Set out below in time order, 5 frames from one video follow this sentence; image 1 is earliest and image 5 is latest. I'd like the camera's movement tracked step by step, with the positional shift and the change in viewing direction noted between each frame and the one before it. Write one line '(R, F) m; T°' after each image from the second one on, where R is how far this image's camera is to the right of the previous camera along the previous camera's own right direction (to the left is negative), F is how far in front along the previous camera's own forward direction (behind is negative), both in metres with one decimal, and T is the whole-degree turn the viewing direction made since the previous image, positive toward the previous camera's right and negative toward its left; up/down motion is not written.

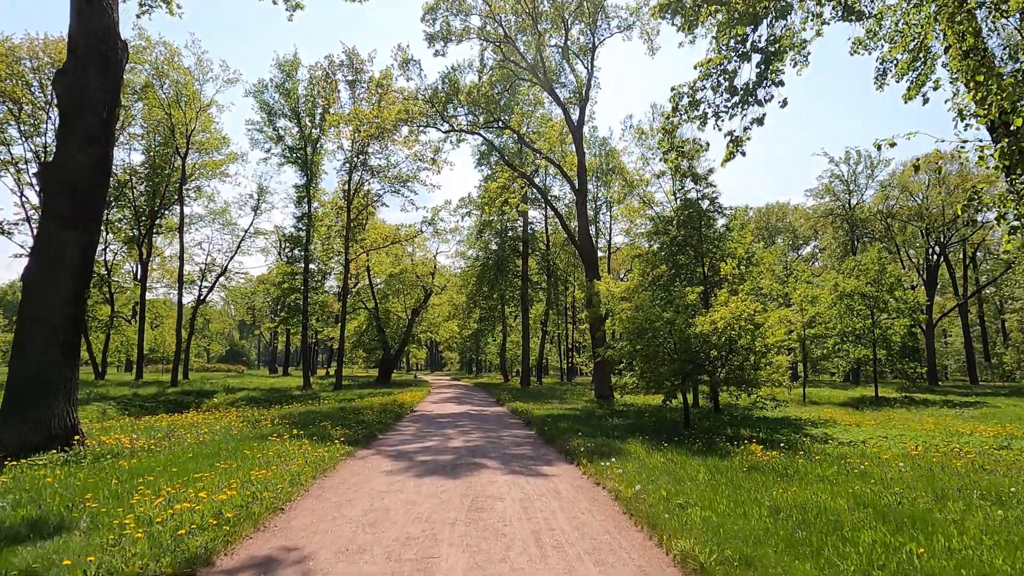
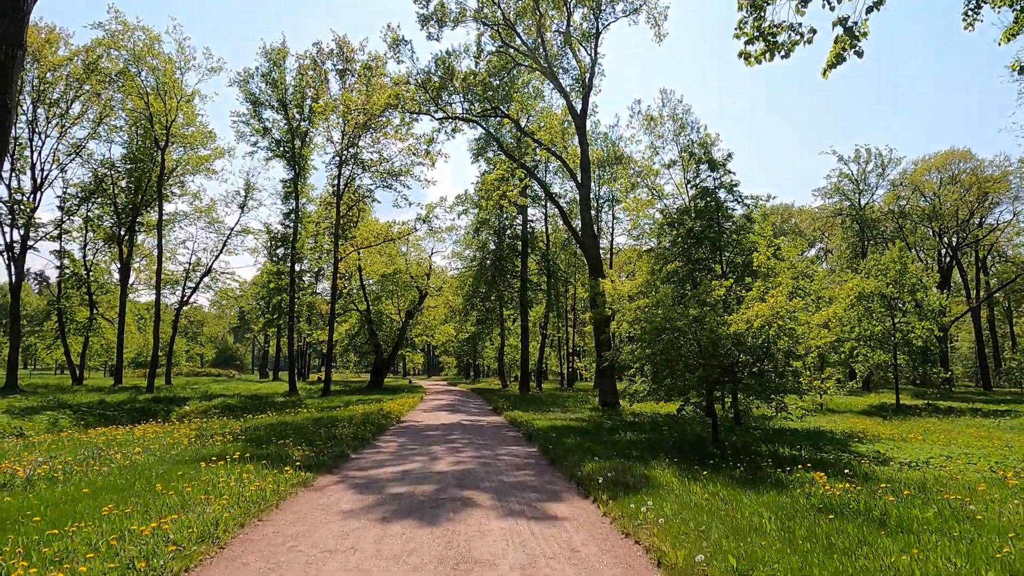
(0.0, +1.6) m; 0°
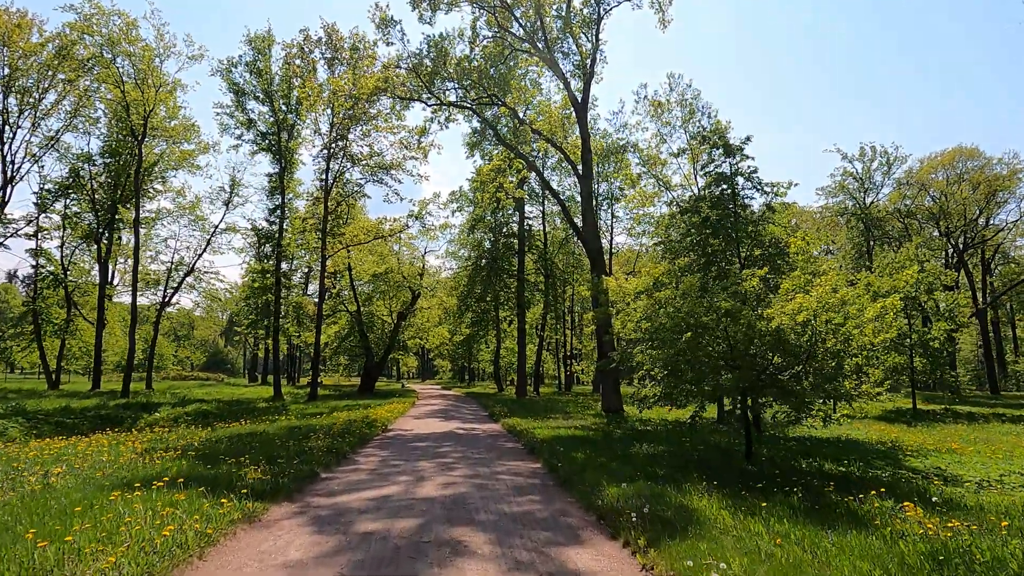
(-0.1, +1.4) m; 0°
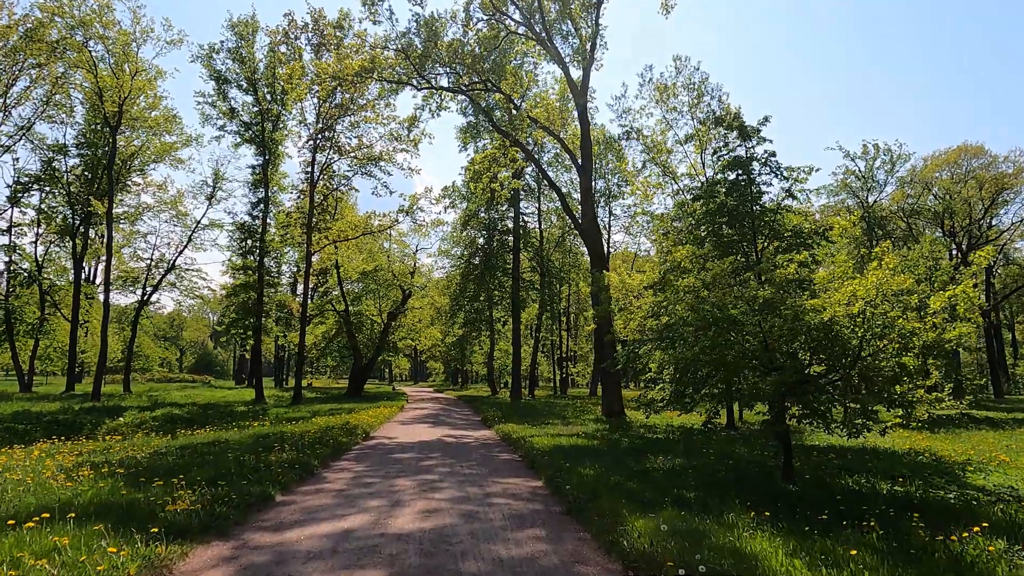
(0.0, +1.3) m; +1°
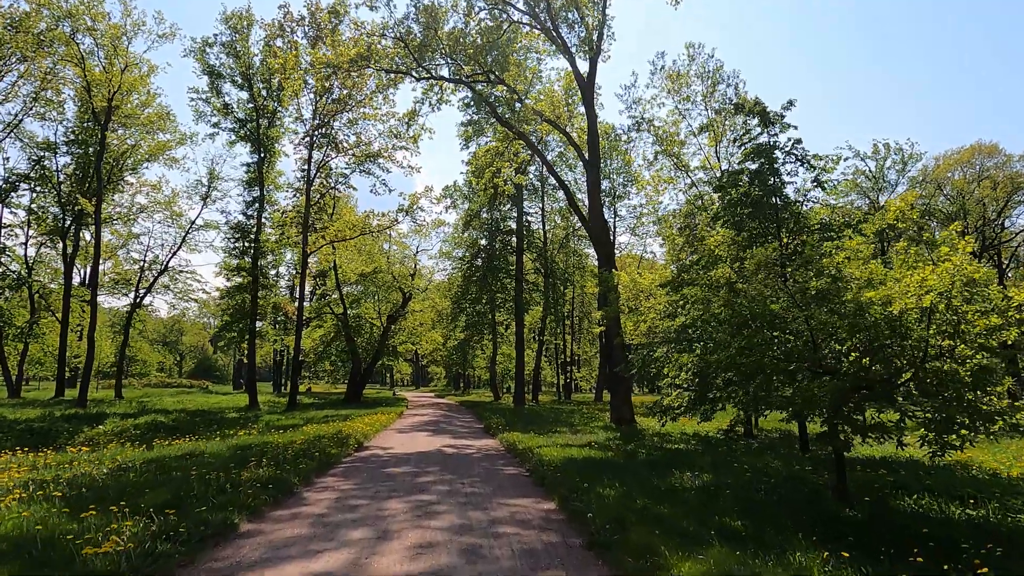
(-0.1, +0.9) m; 0°
